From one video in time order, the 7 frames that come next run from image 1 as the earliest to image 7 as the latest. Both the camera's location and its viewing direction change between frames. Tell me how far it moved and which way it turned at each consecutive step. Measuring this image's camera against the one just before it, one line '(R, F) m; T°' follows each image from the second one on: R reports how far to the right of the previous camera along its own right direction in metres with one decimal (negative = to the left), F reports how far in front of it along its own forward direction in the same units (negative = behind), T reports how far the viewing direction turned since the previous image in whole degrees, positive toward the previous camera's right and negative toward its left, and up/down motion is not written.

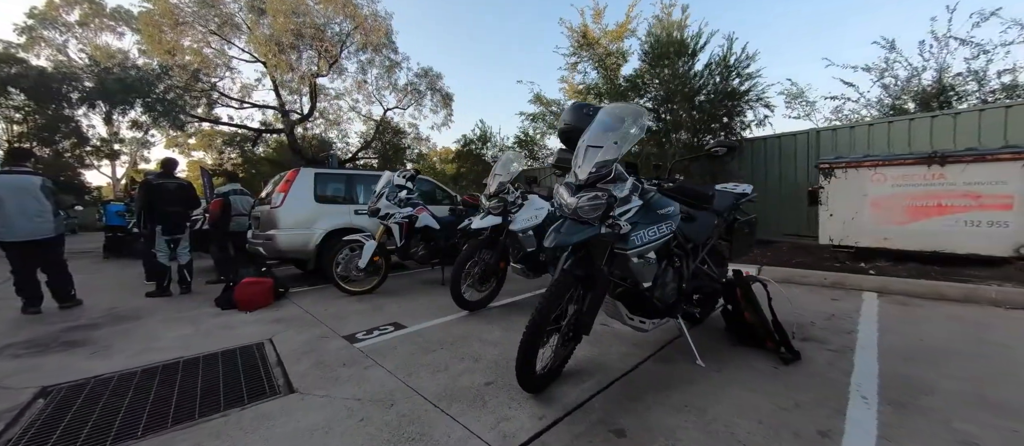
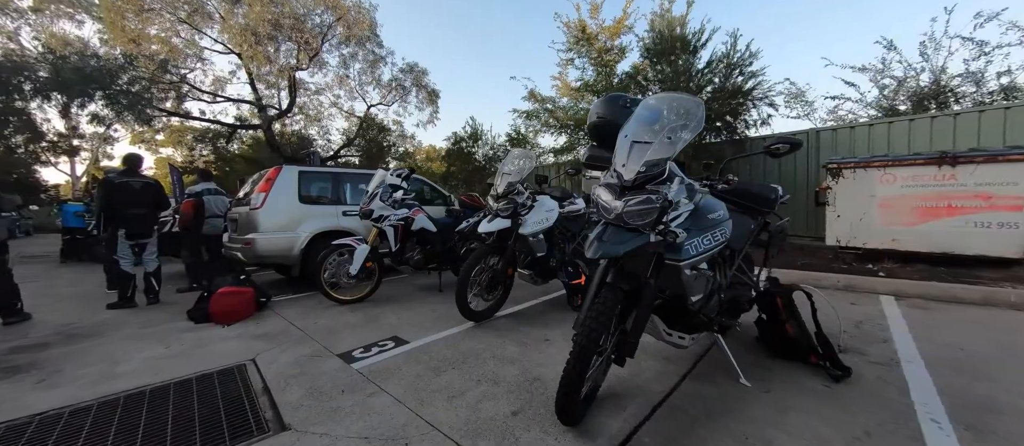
(-0.2, +0.3) m; +3°
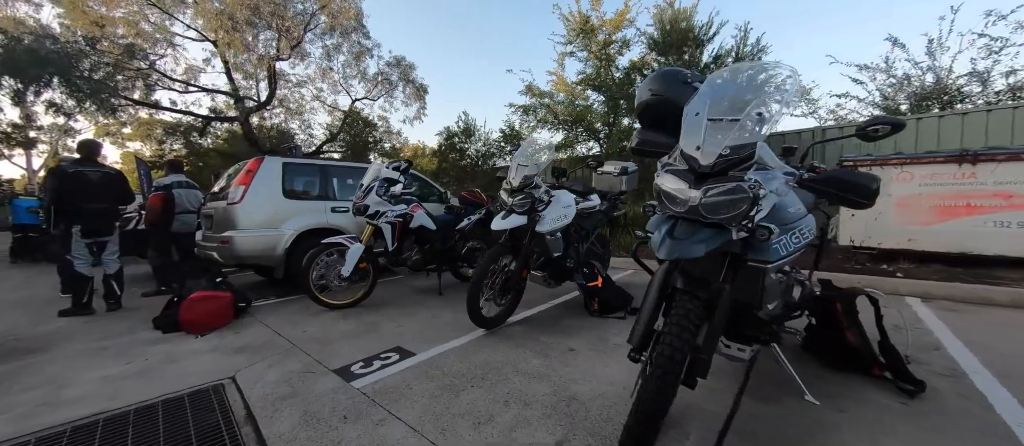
(-0.3, +0.3) m; +3°
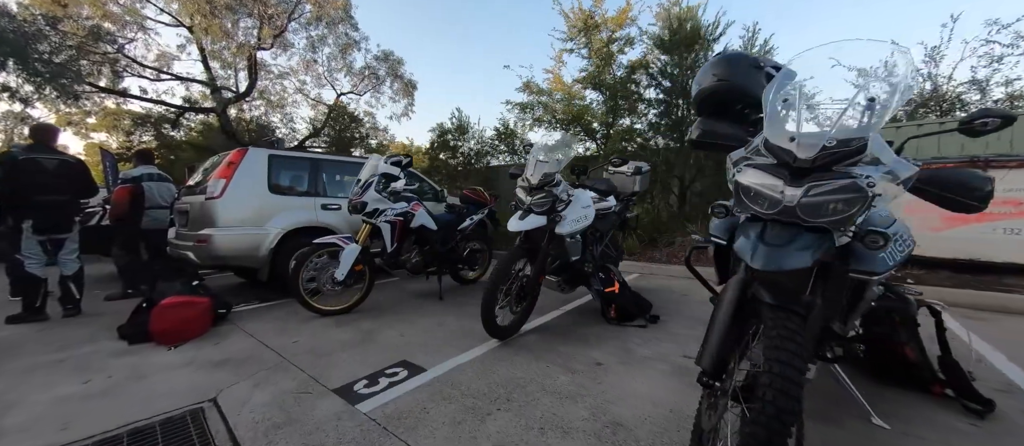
(-0.2, +0.2) m; +3°
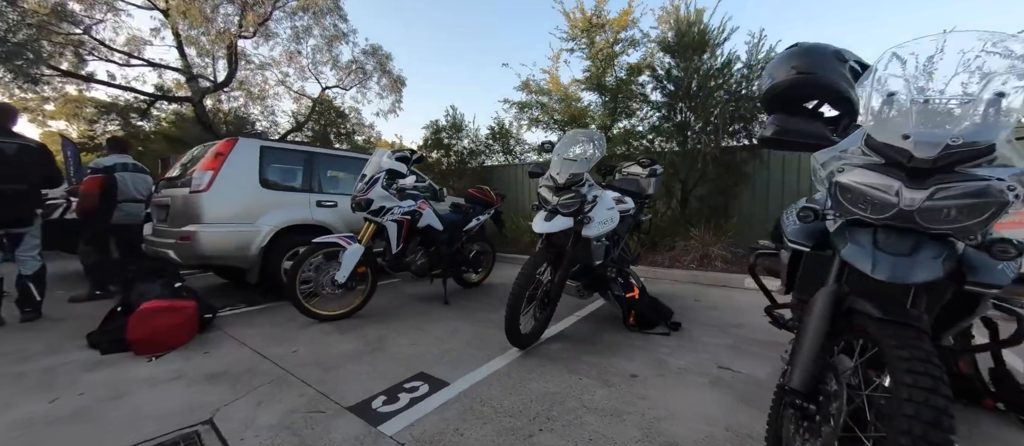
(-0.3, +0.2) m; +3°
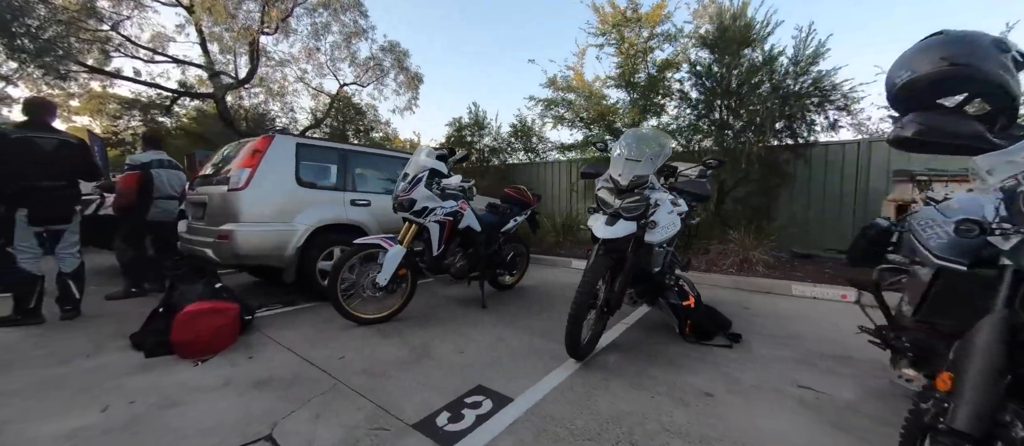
(-0.3, +0.1) m; -1°
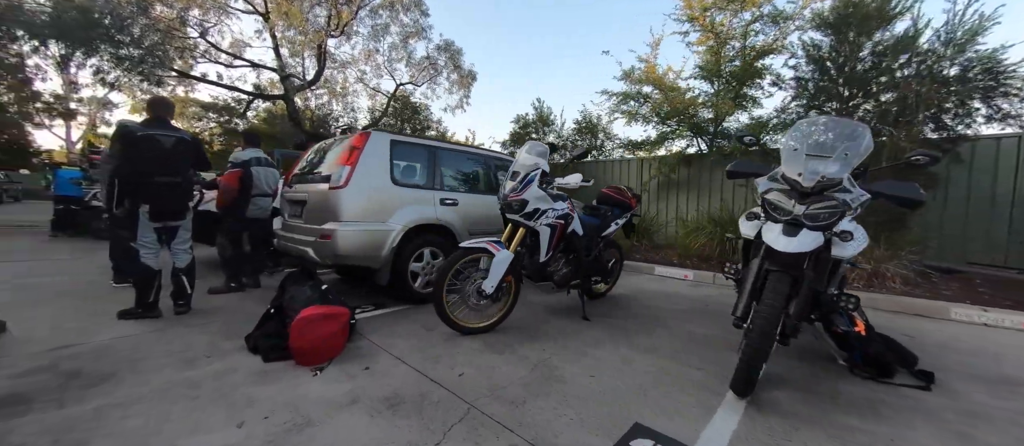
(-0.6, +0.3) m; -6°
